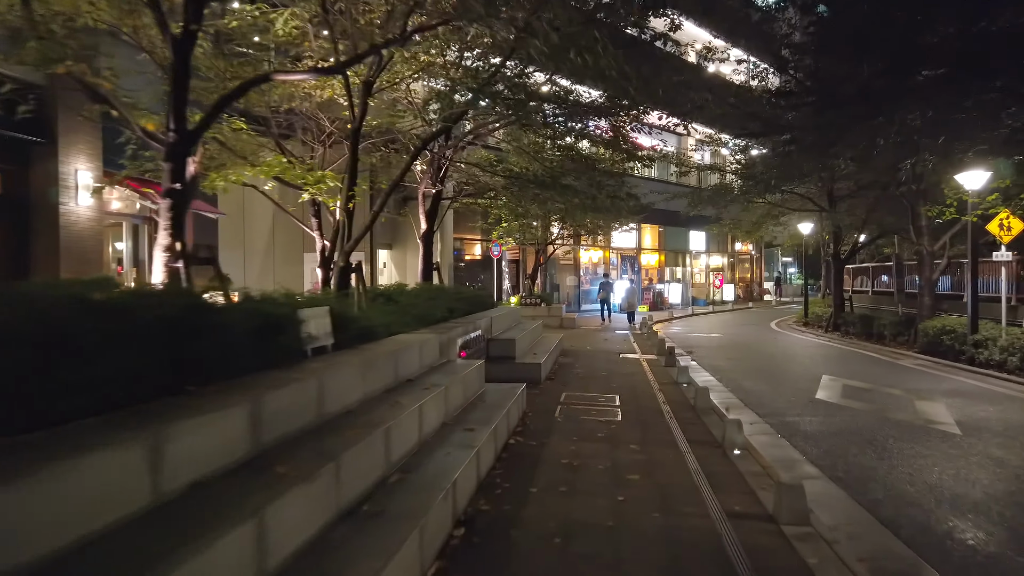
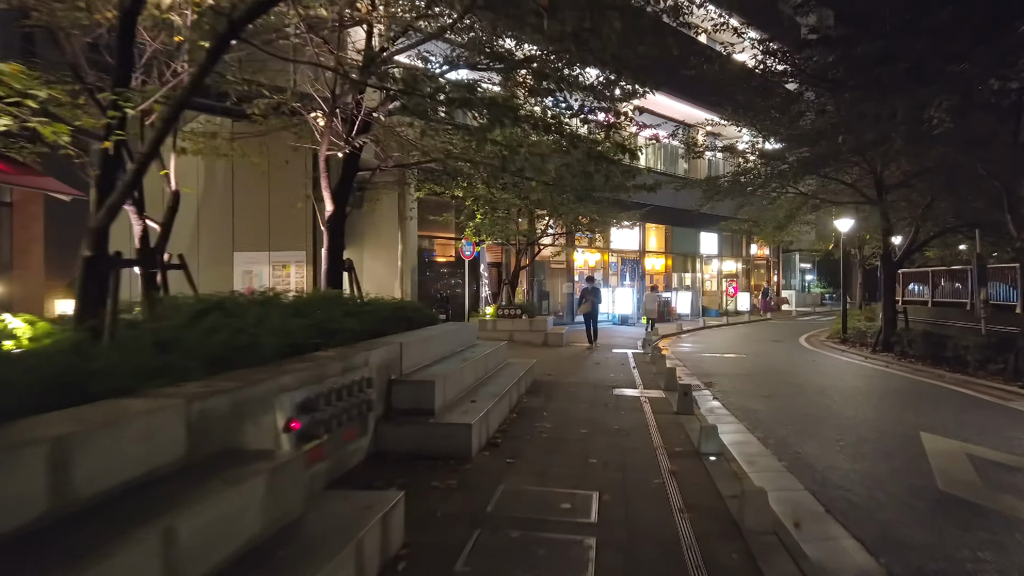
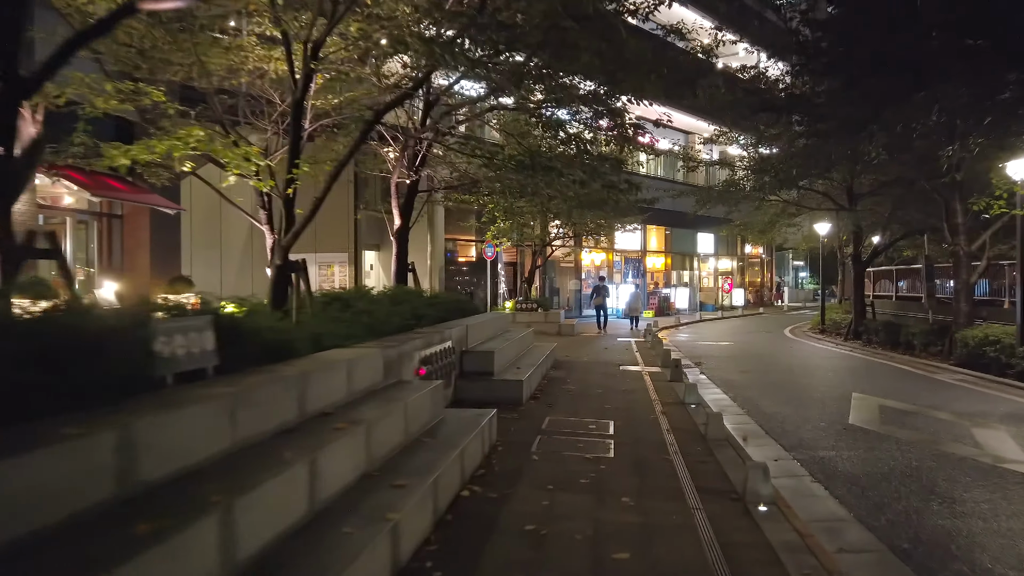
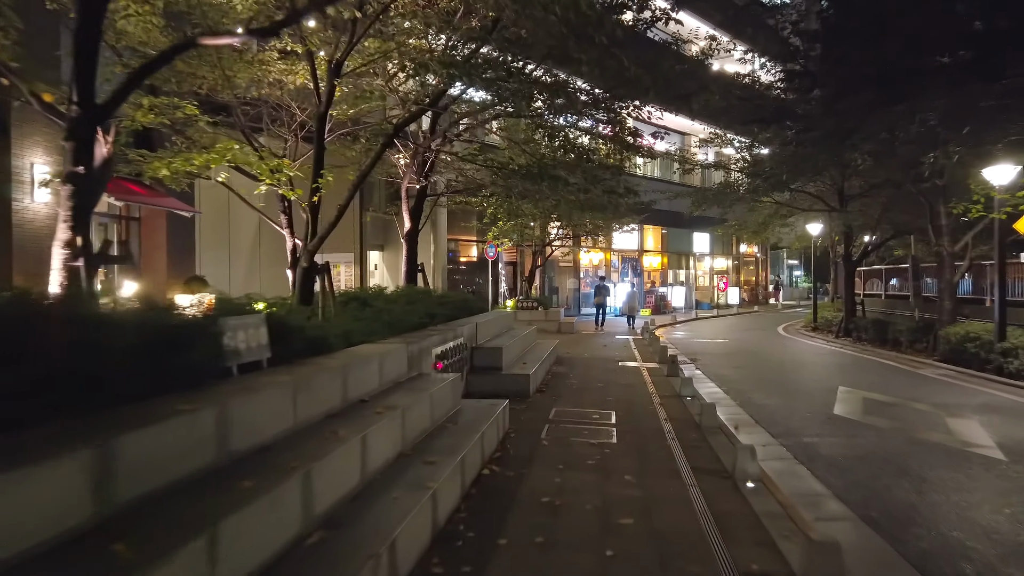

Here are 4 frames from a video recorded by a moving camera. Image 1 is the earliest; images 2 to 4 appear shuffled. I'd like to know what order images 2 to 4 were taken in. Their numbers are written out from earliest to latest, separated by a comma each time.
4, 3, 2
